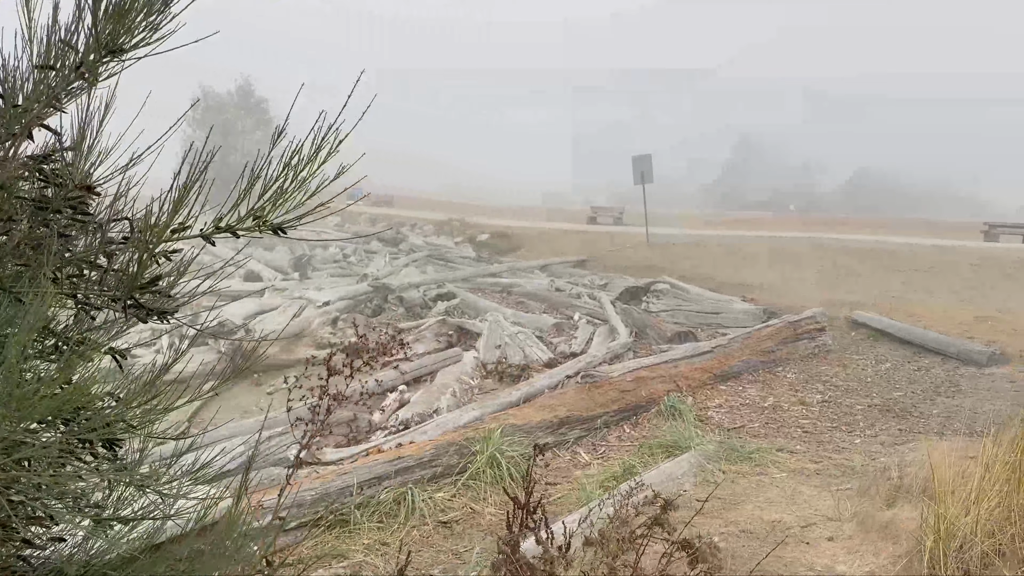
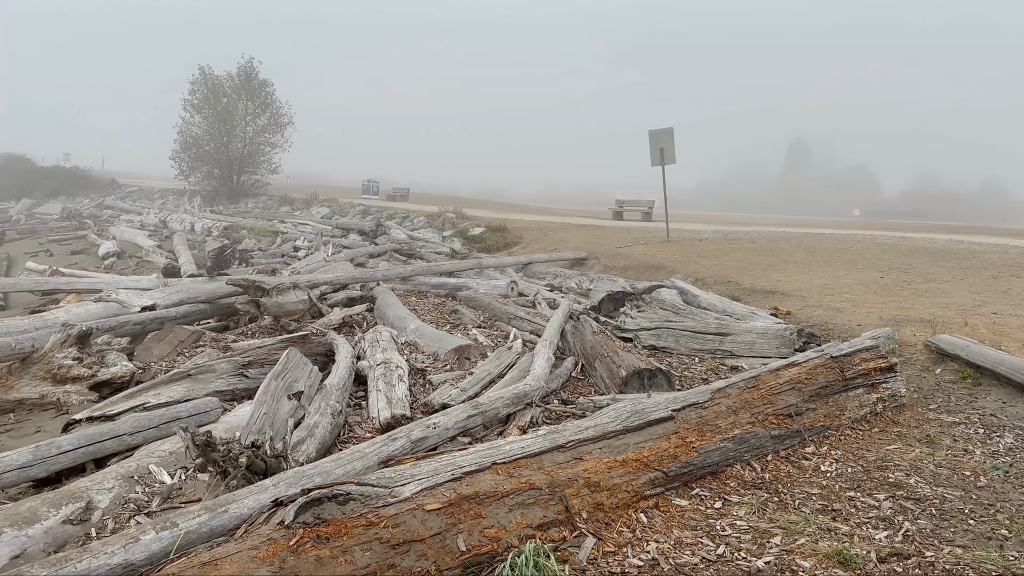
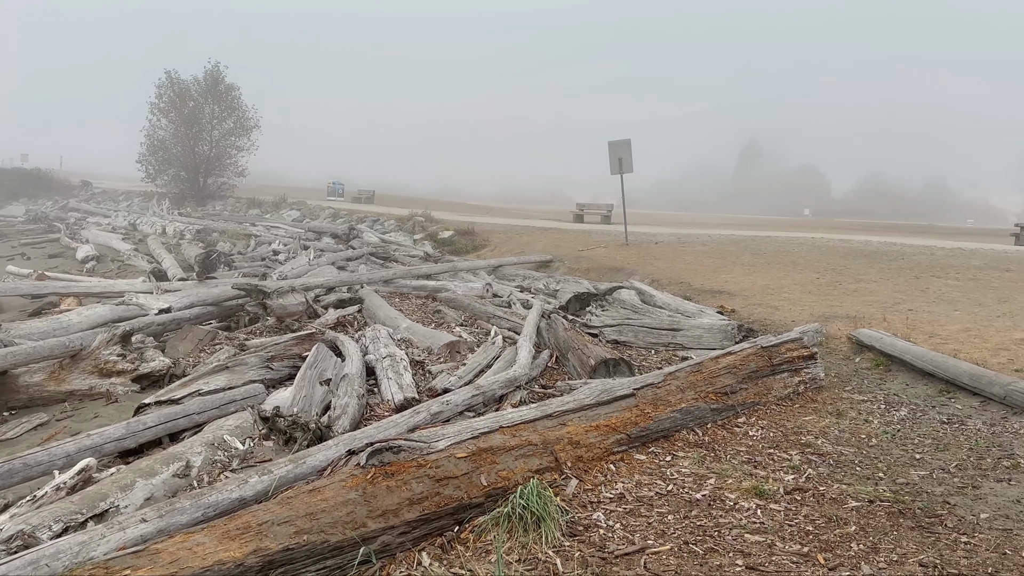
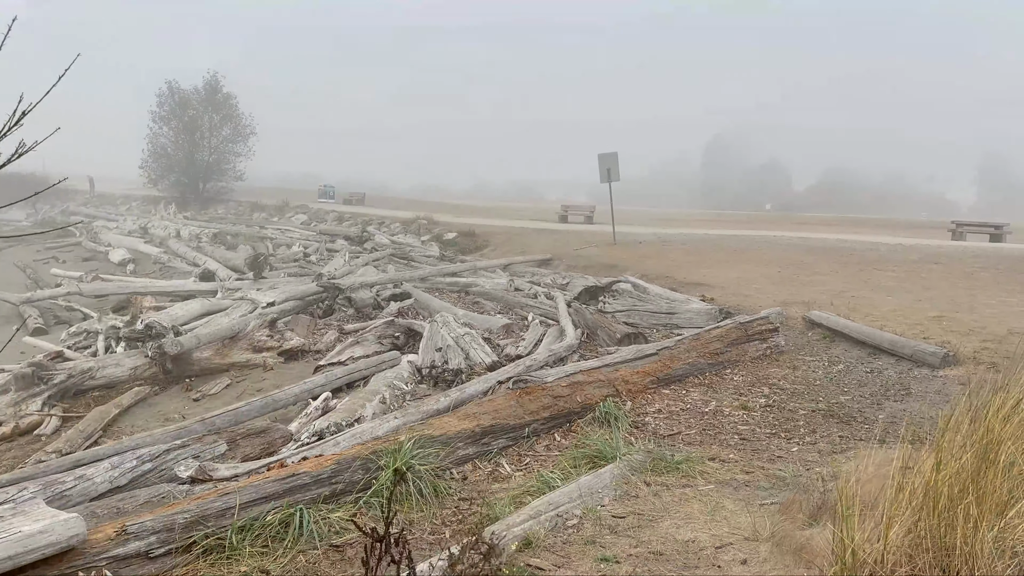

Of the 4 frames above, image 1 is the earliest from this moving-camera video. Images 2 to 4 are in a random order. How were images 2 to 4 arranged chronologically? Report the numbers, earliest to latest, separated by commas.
4, 3, 2
